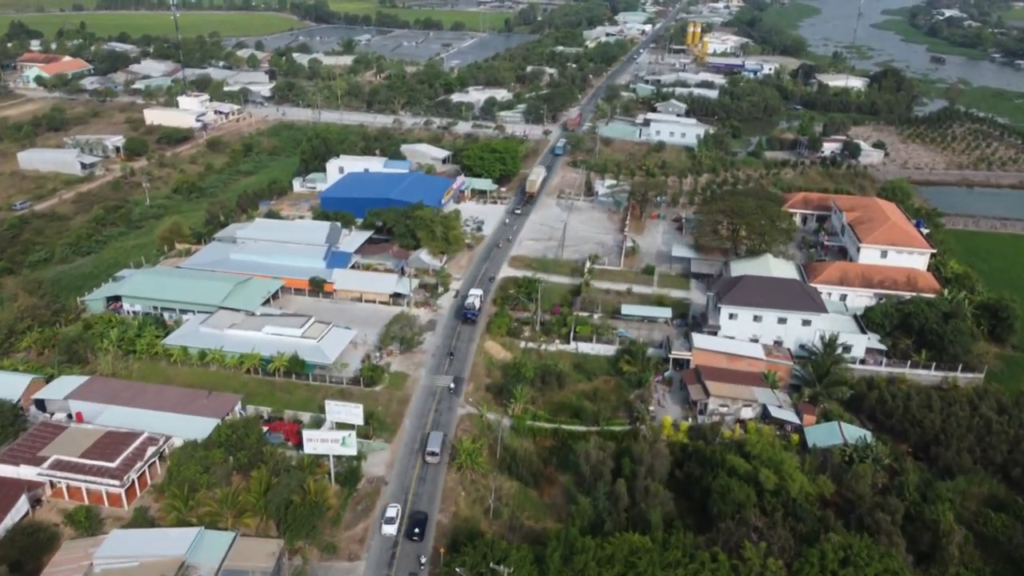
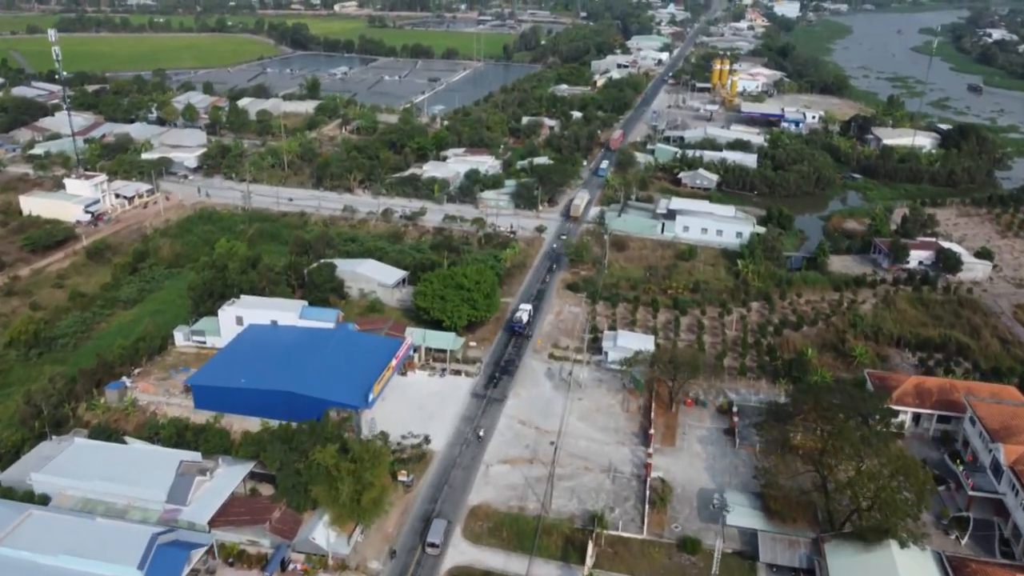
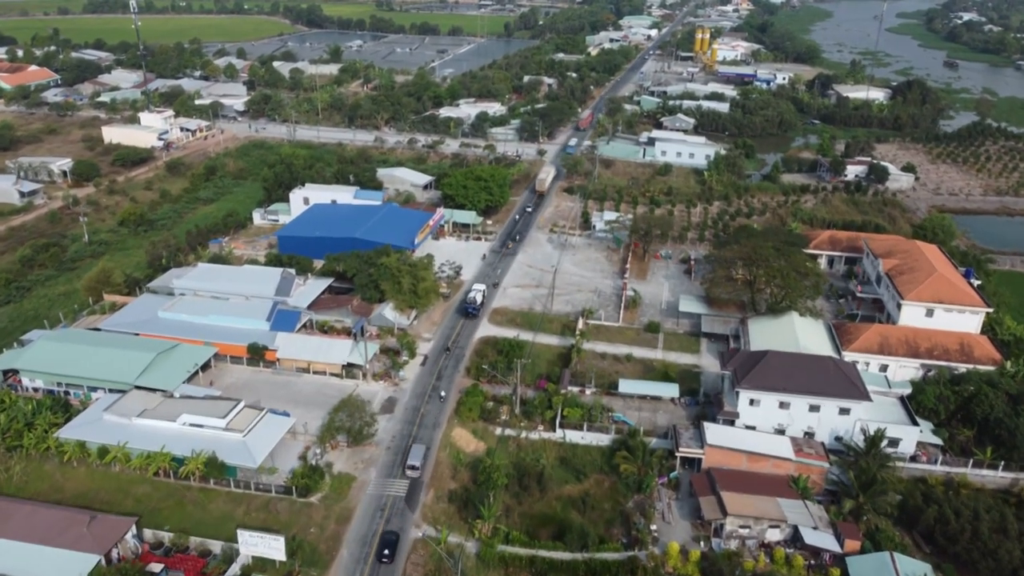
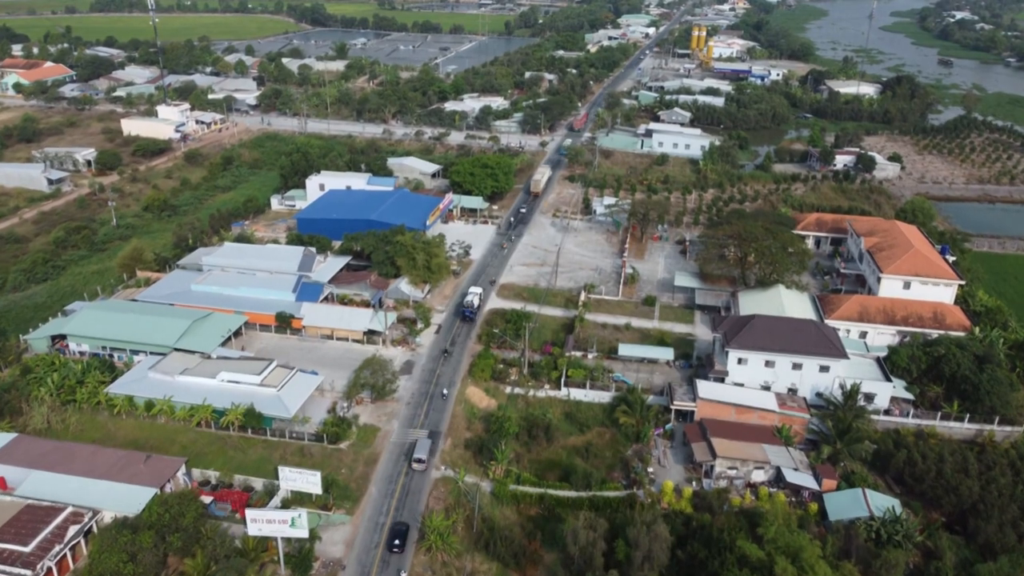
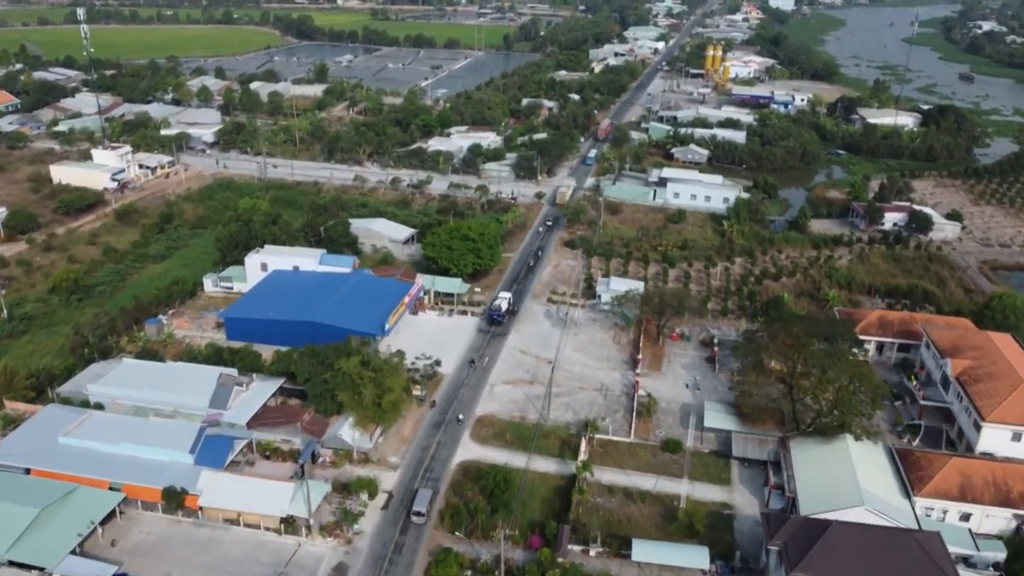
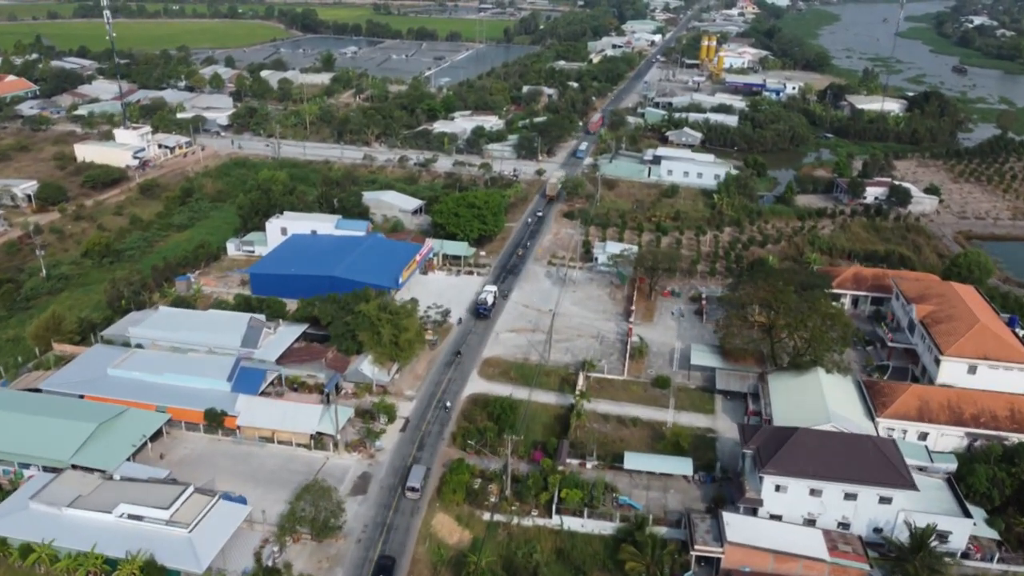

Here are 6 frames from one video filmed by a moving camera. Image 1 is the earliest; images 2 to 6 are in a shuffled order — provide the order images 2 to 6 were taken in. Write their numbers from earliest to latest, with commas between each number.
4, 3, 6, 5, 2
